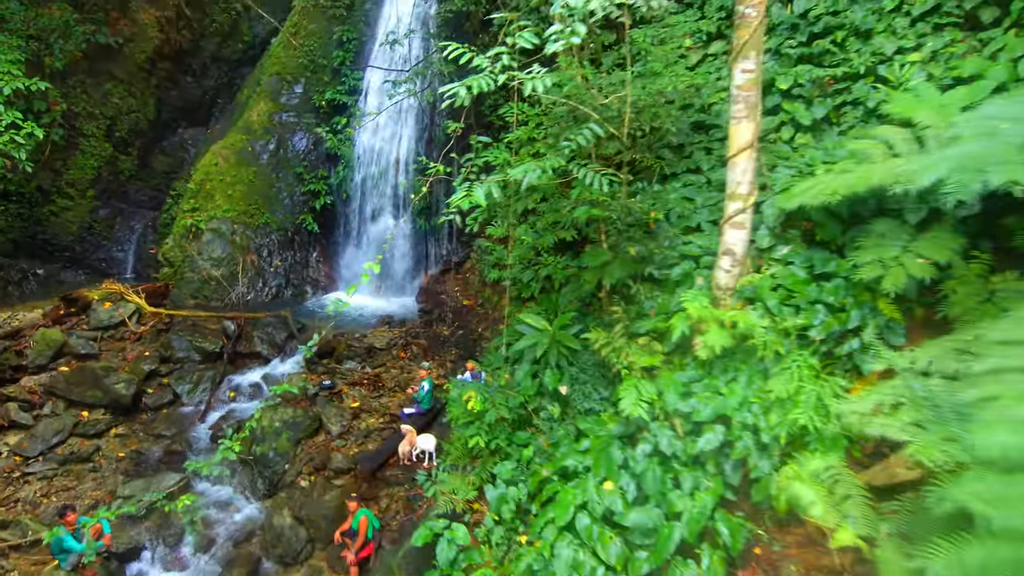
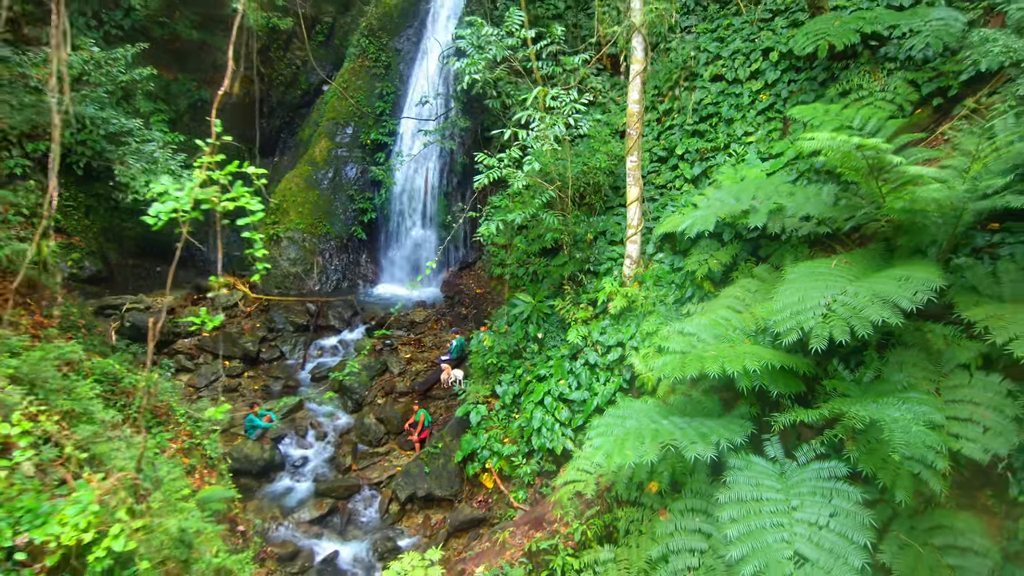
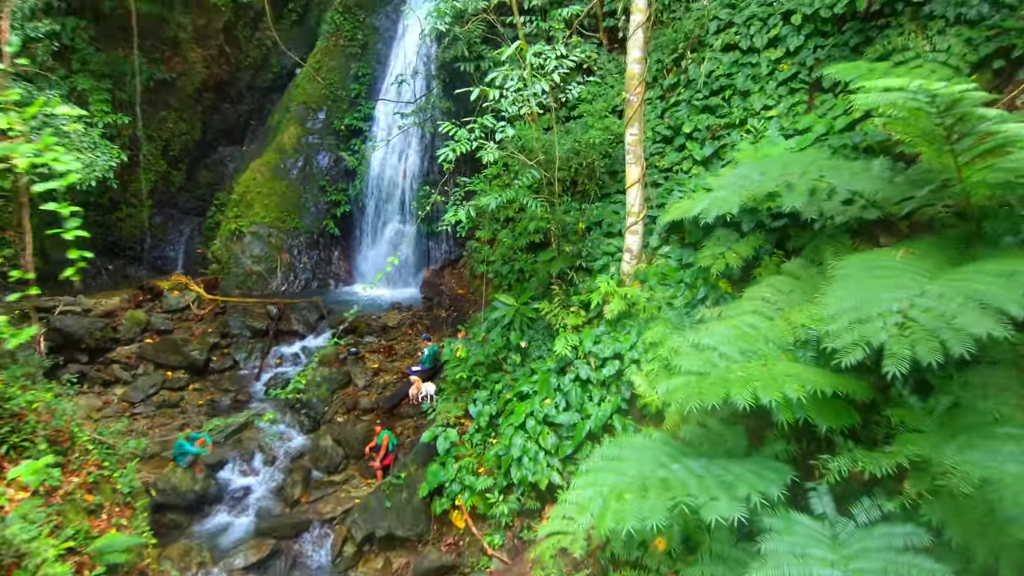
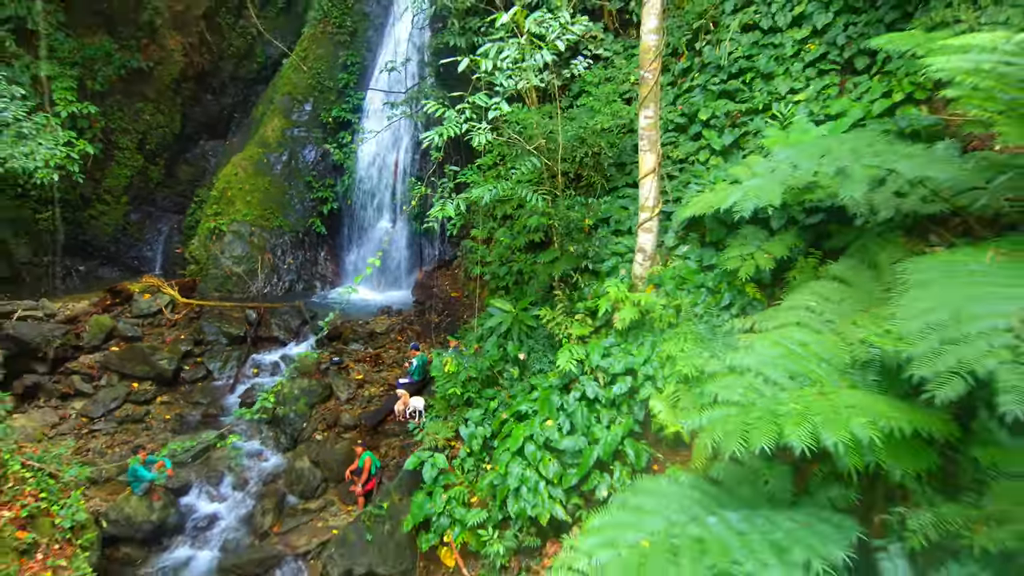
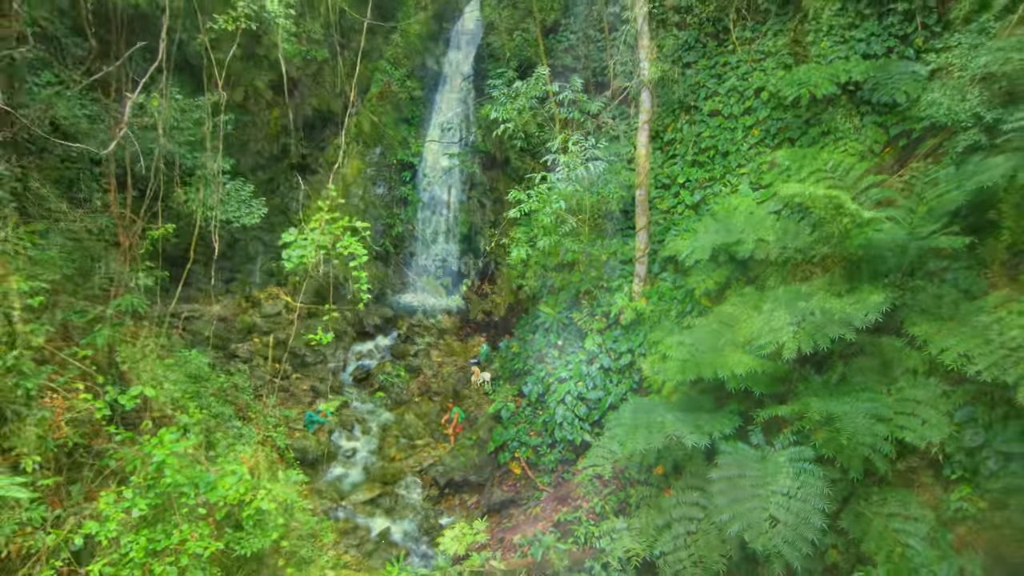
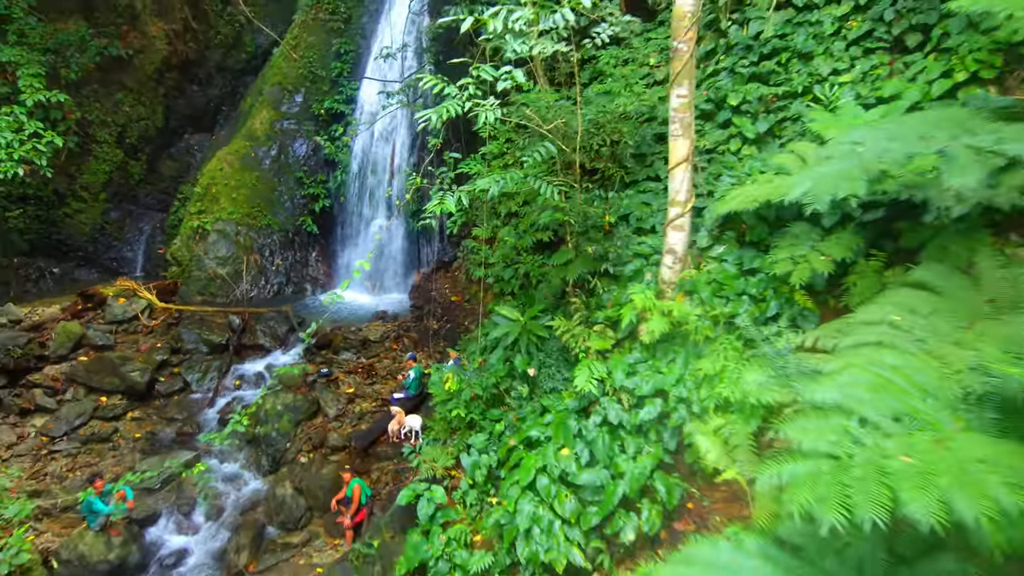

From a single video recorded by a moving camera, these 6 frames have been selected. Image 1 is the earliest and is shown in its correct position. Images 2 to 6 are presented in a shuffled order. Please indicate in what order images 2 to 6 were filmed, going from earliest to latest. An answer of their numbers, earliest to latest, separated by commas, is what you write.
6, 4, 3, 2, 5
